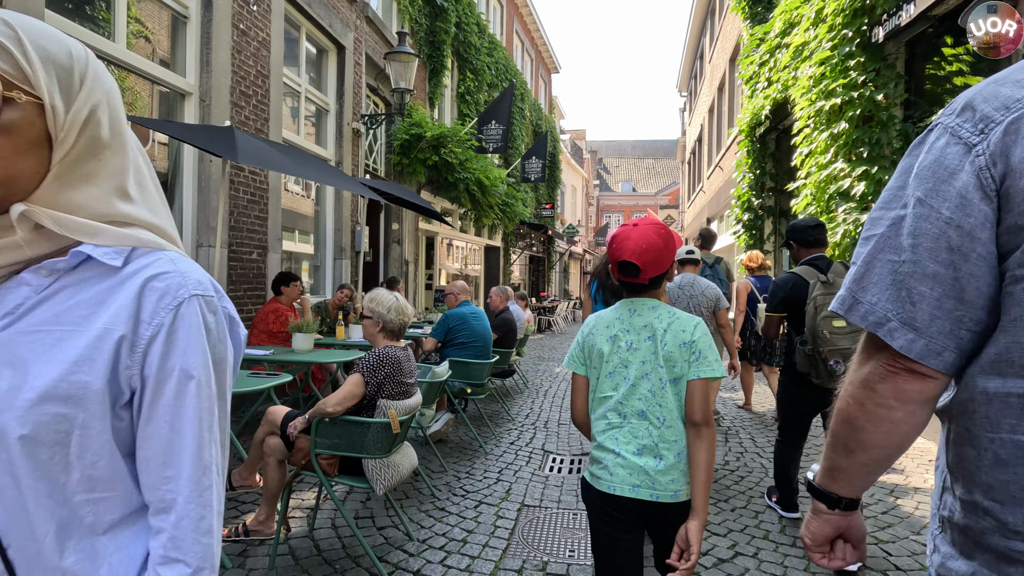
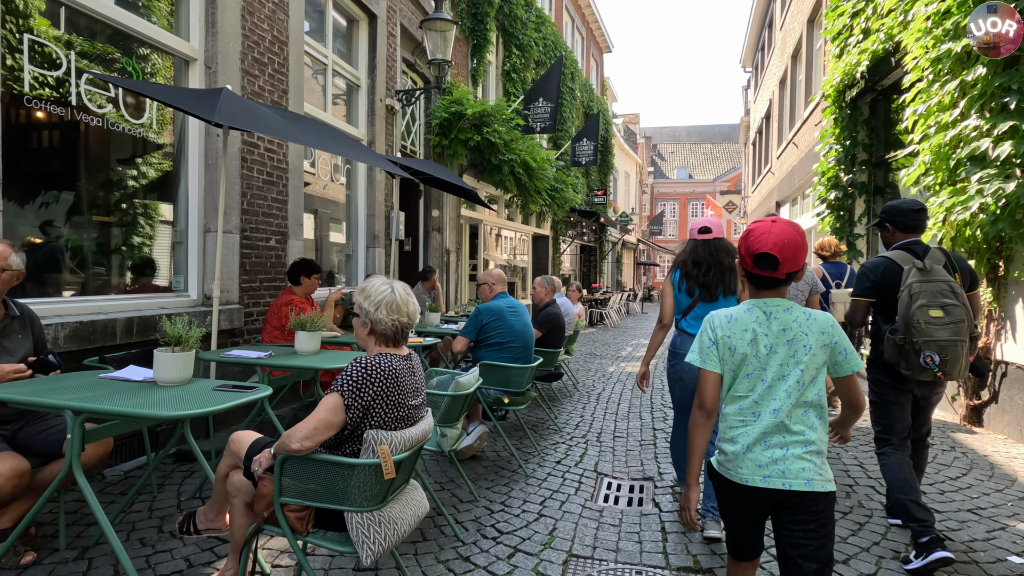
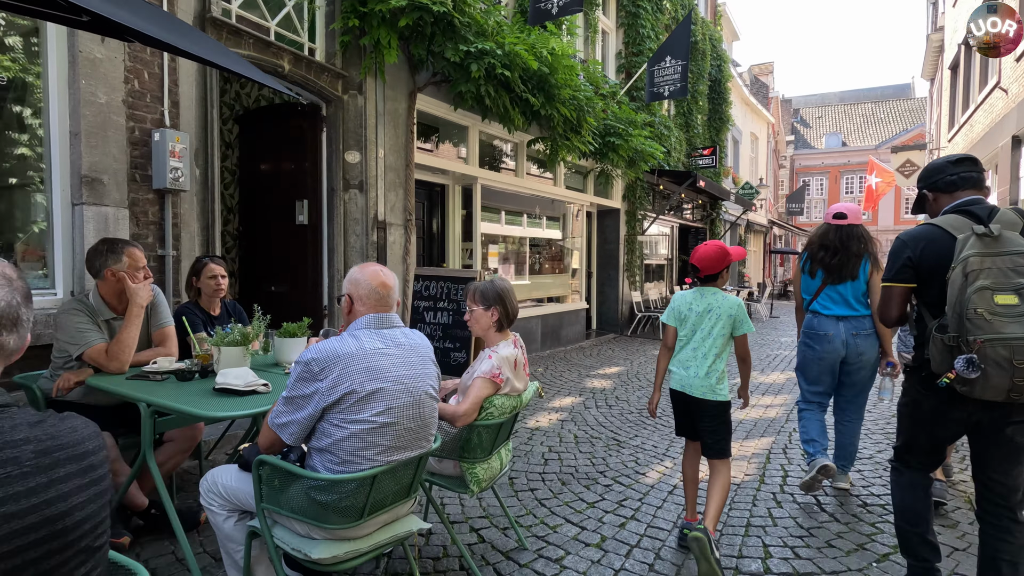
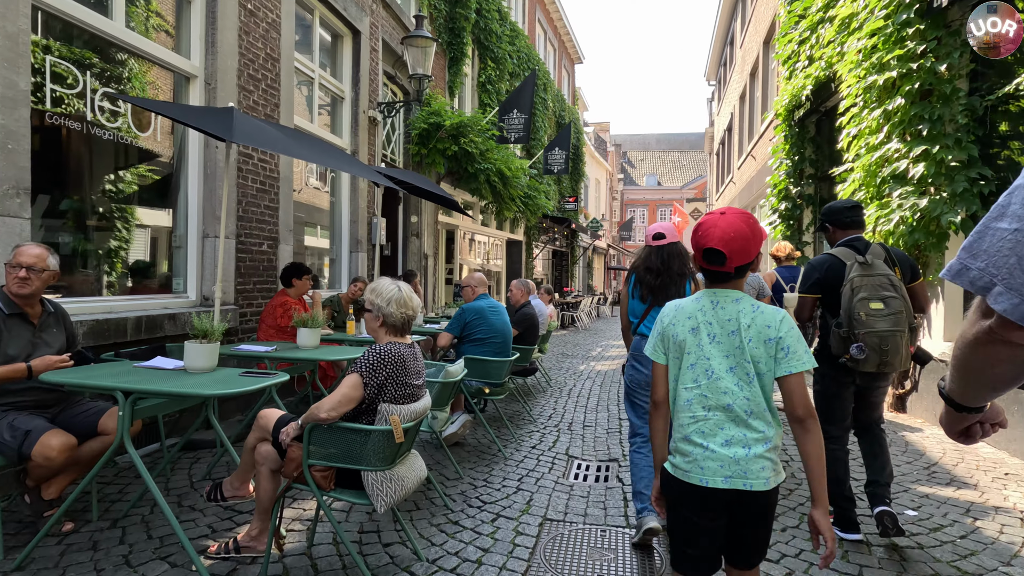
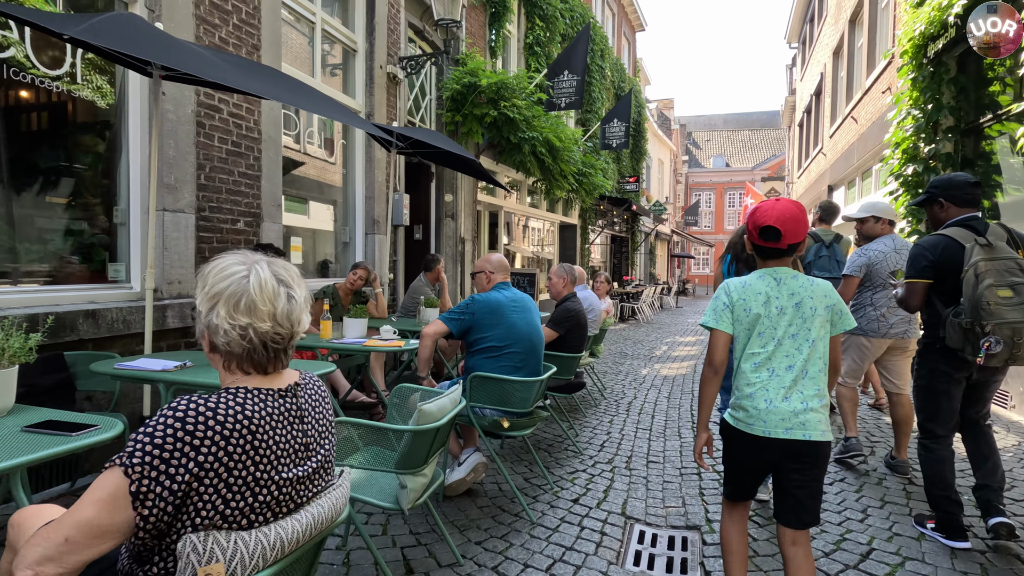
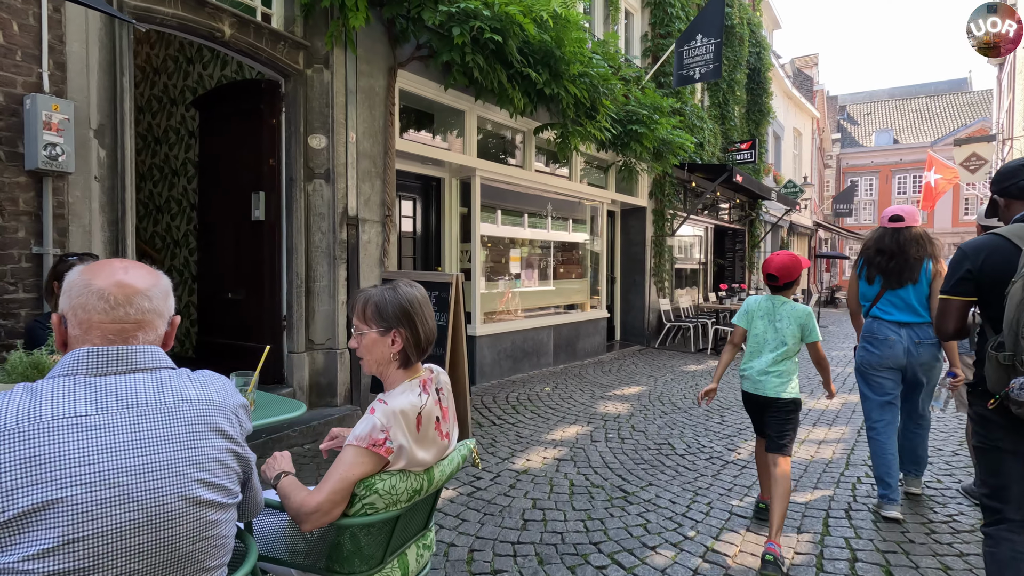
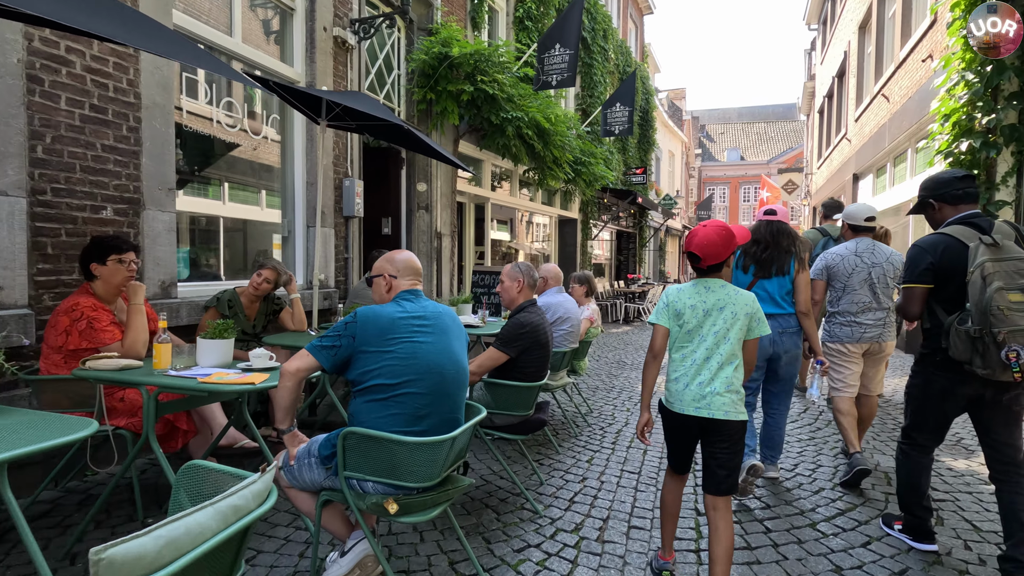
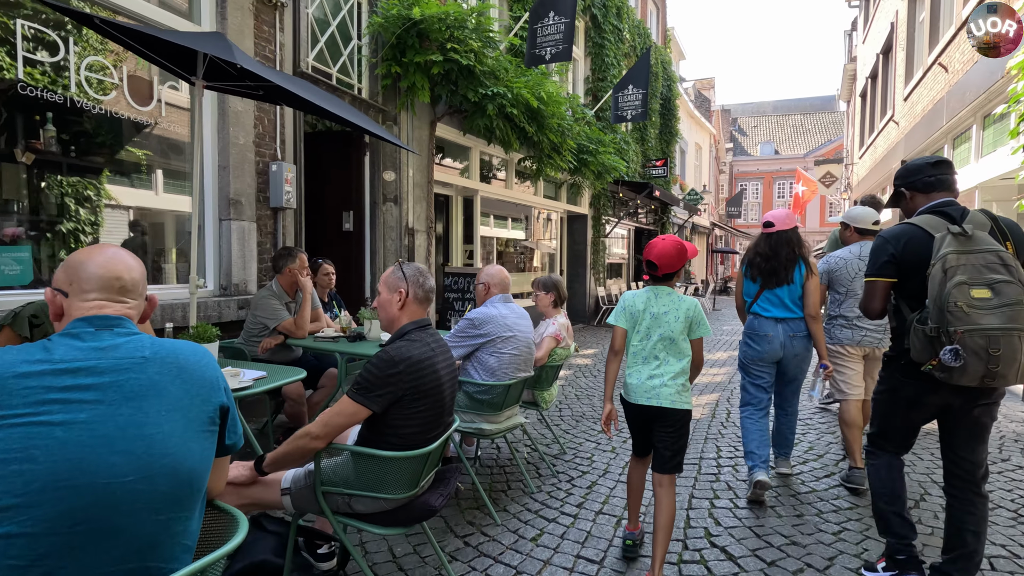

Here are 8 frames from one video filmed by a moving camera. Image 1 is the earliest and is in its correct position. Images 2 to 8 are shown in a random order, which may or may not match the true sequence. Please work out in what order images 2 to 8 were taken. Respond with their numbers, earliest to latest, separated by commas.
4, 2, 5, 7, 8, 3, 6
